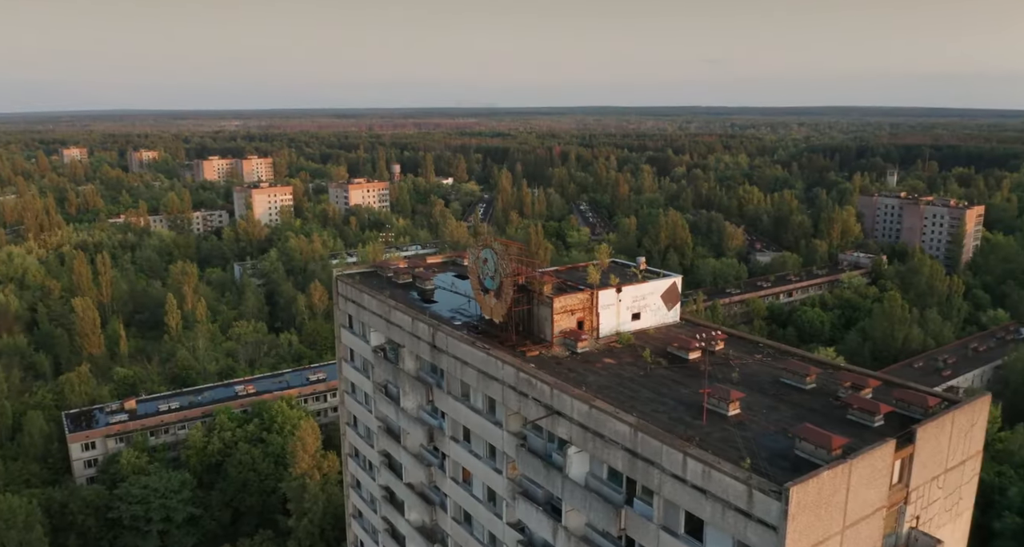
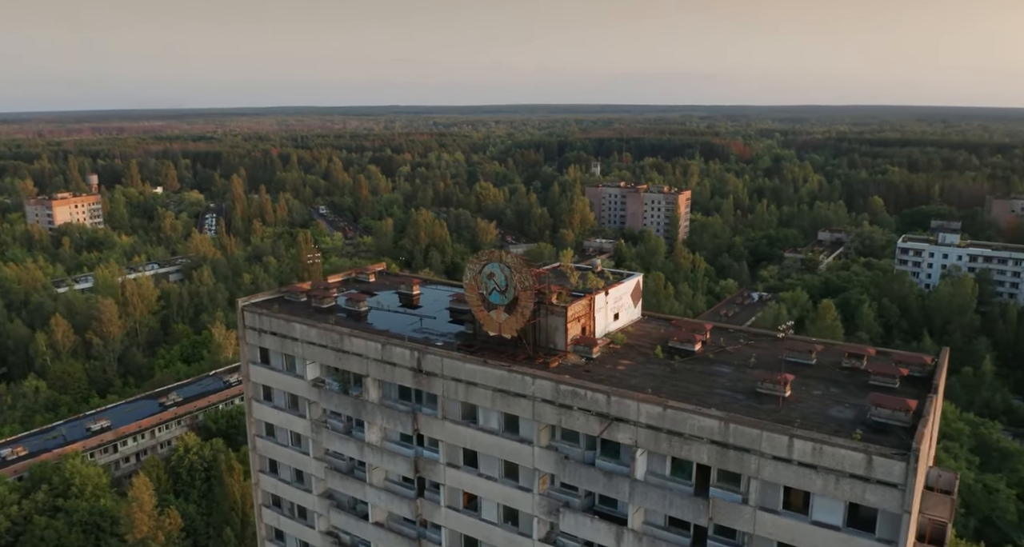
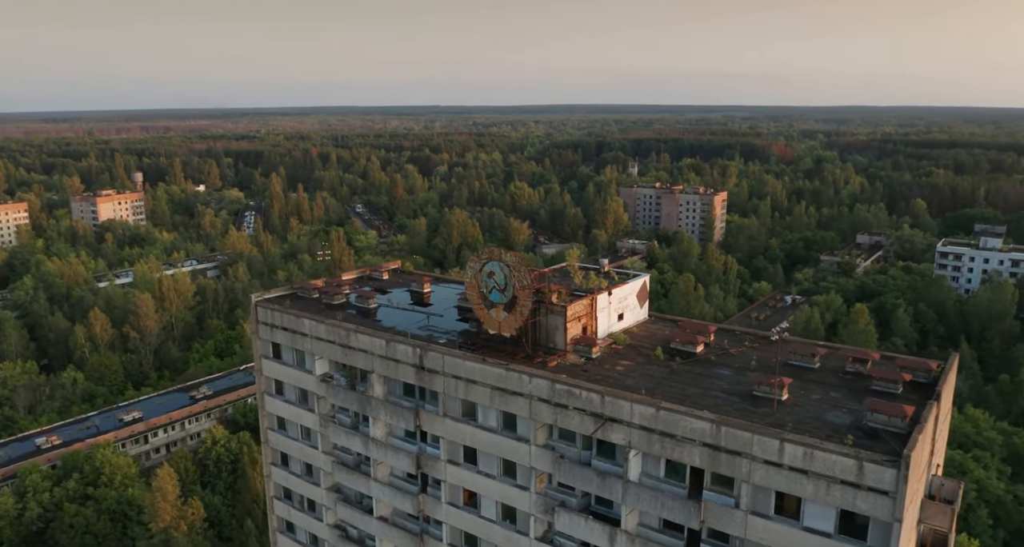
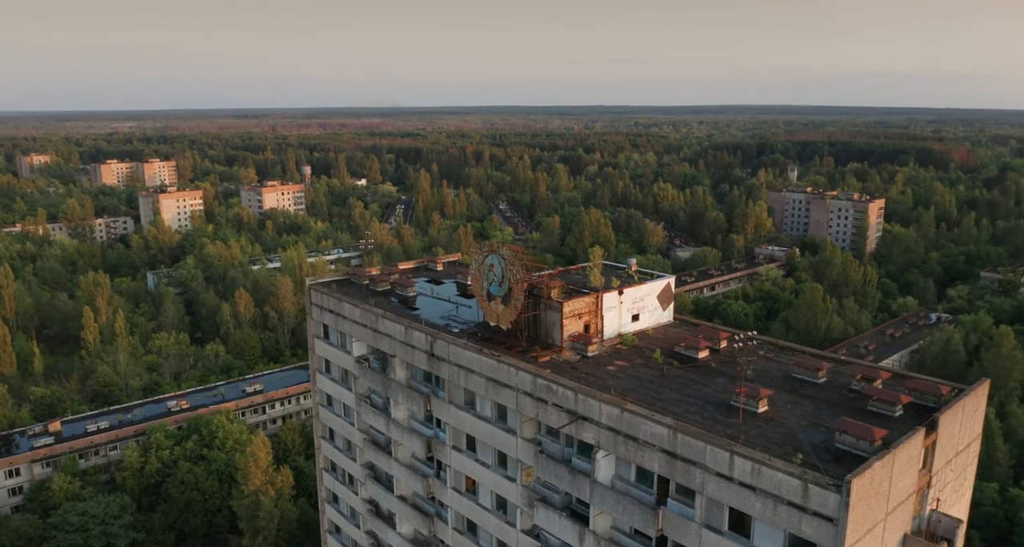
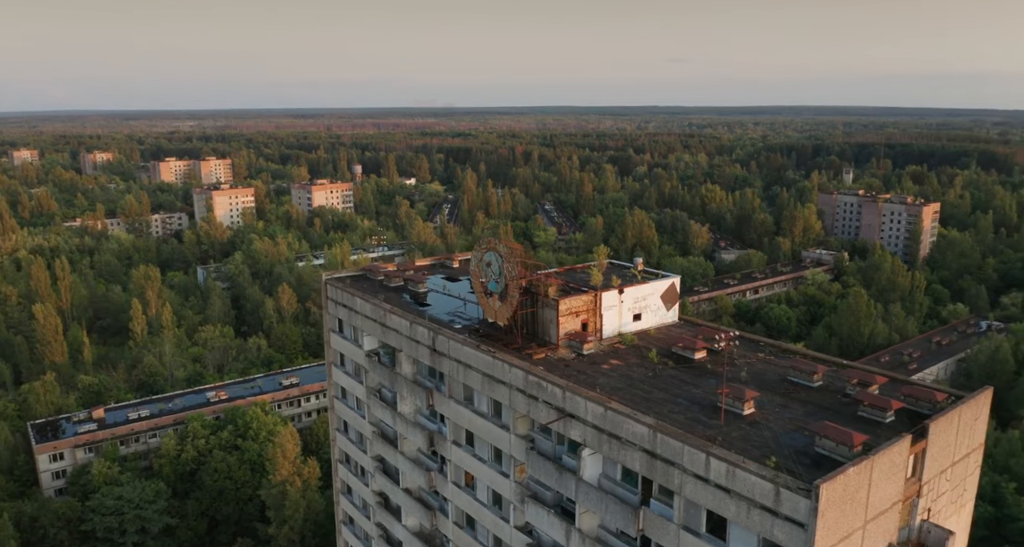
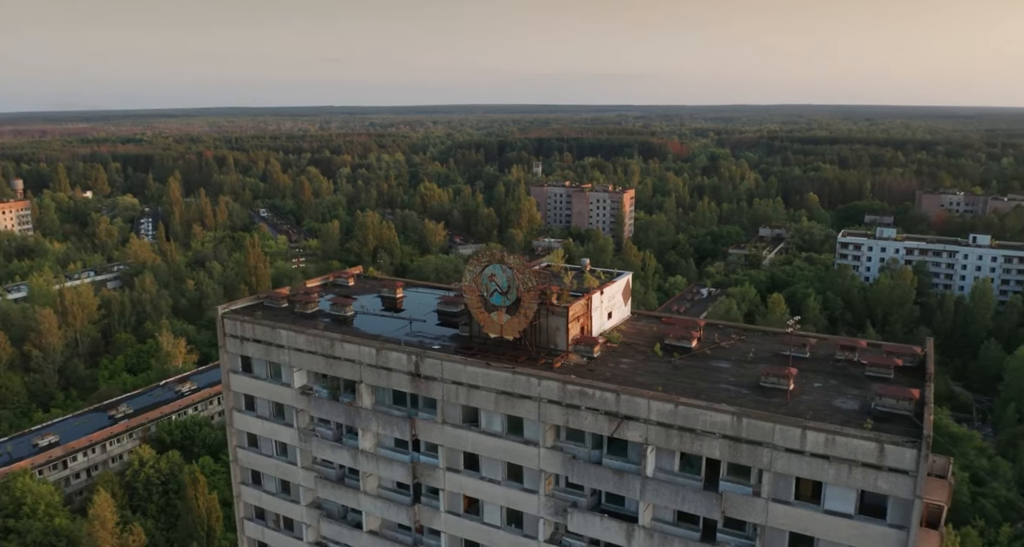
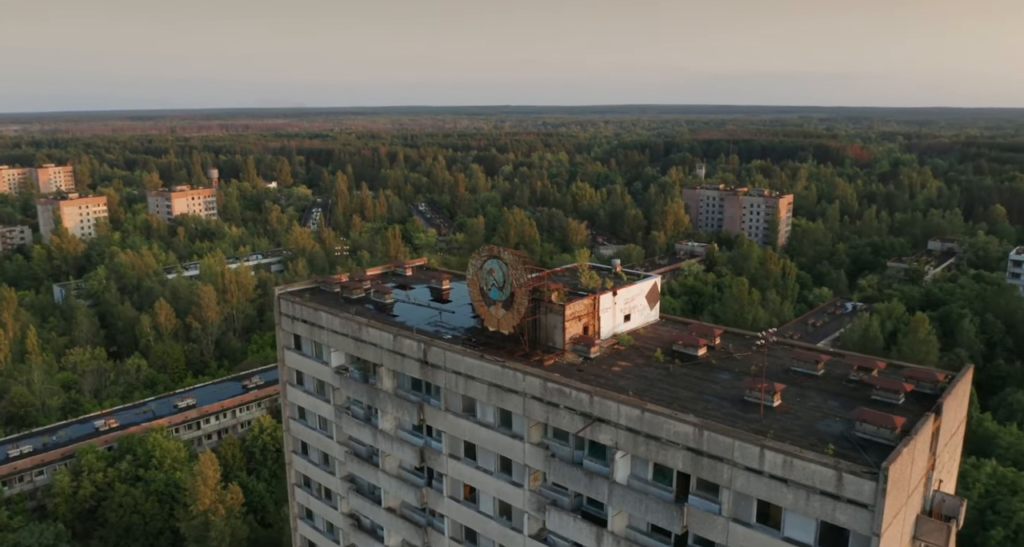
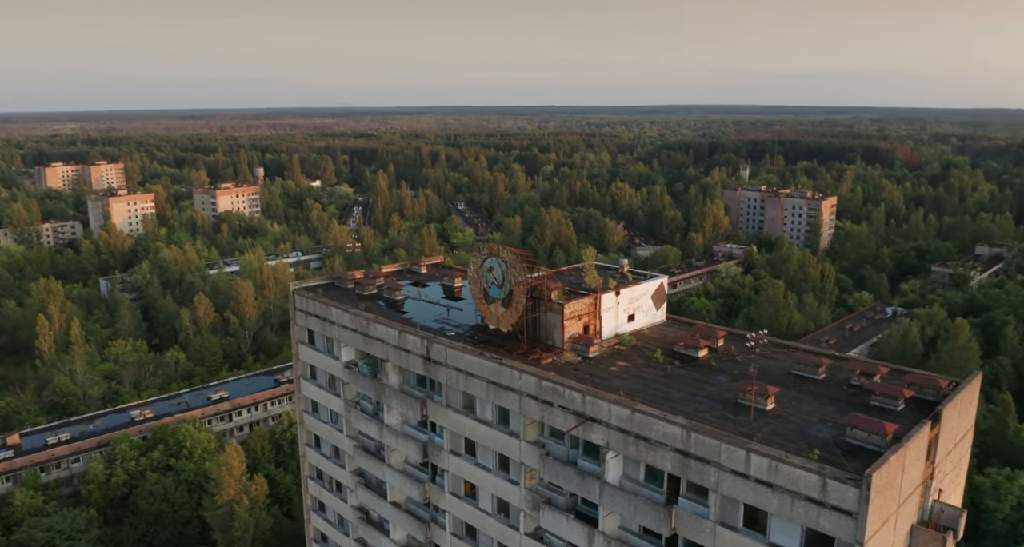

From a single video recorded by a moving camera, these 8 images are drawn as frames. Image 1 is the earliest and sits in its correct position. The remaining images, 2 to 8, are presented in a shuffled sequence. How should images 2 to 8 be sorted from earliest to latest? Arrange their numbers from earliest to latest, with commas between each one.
5, 4, 8, 7, 3, 2, 6
